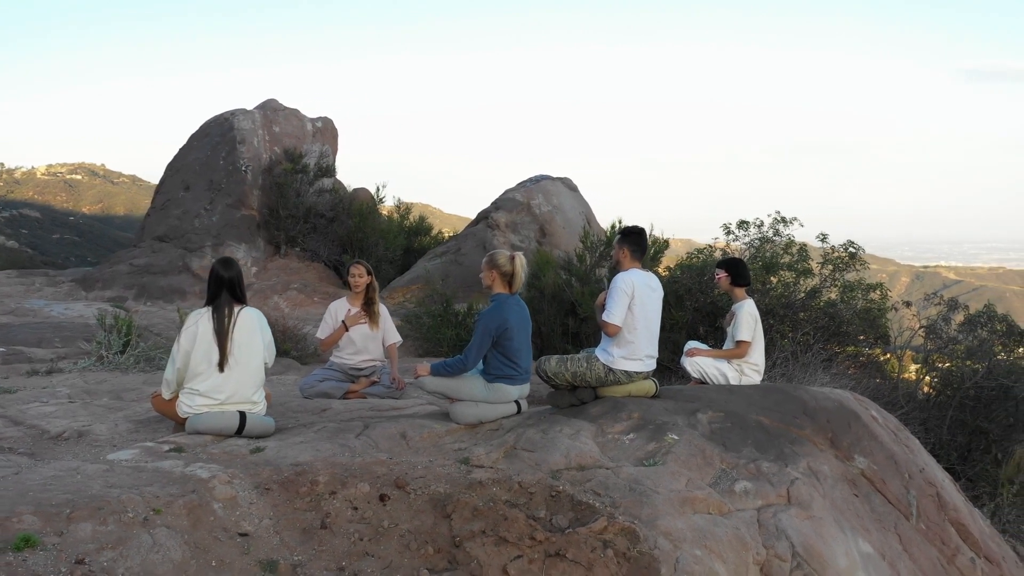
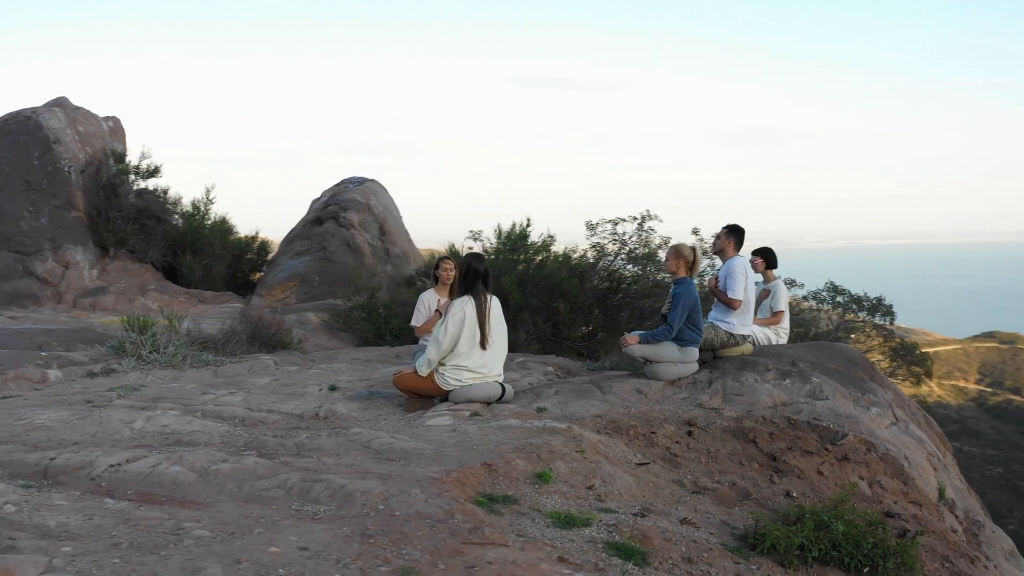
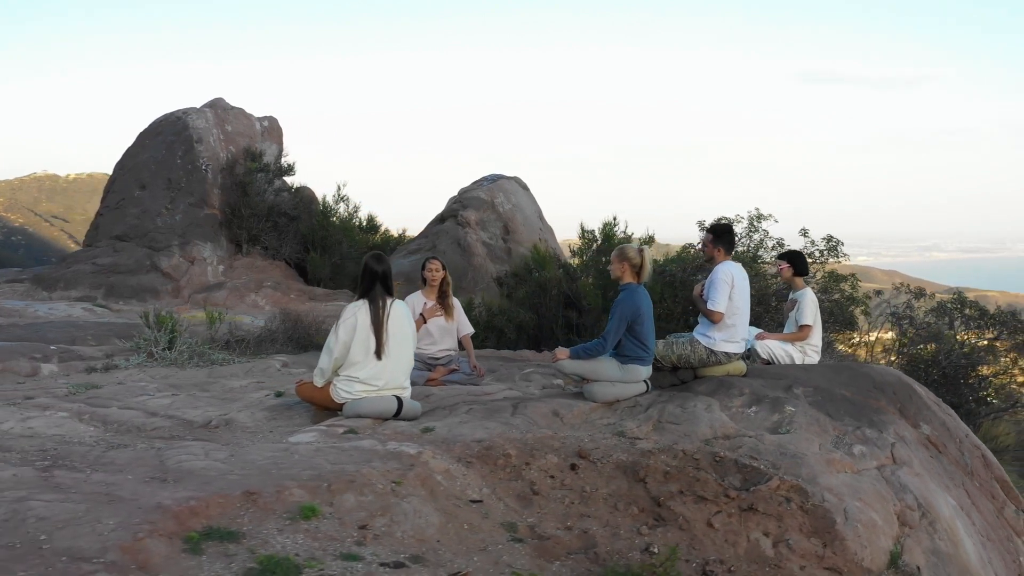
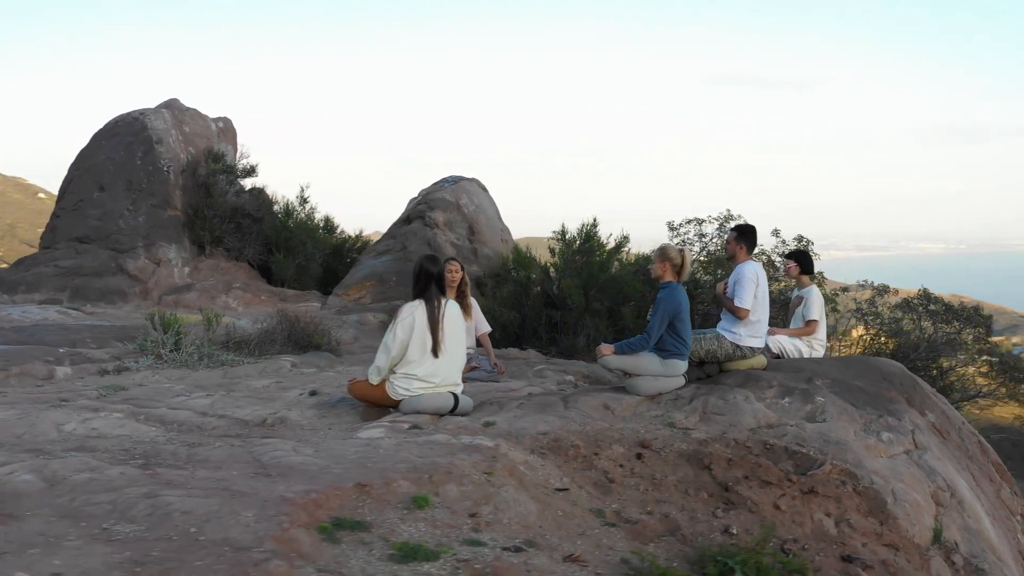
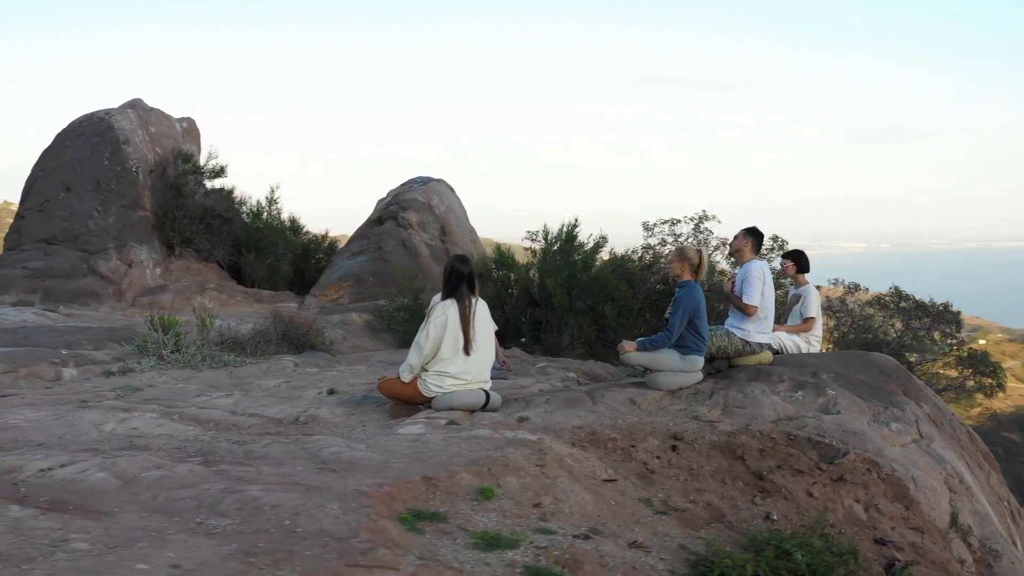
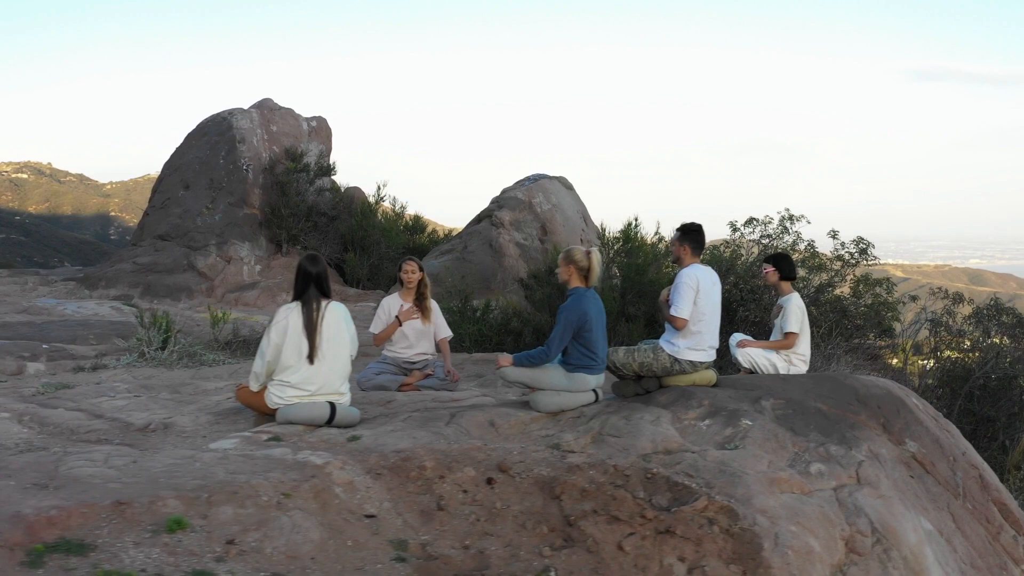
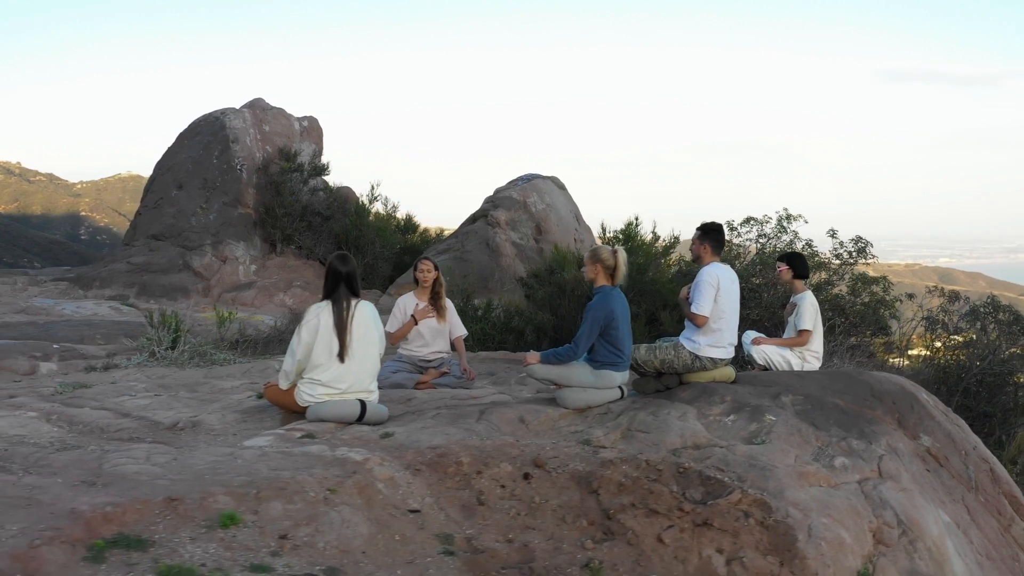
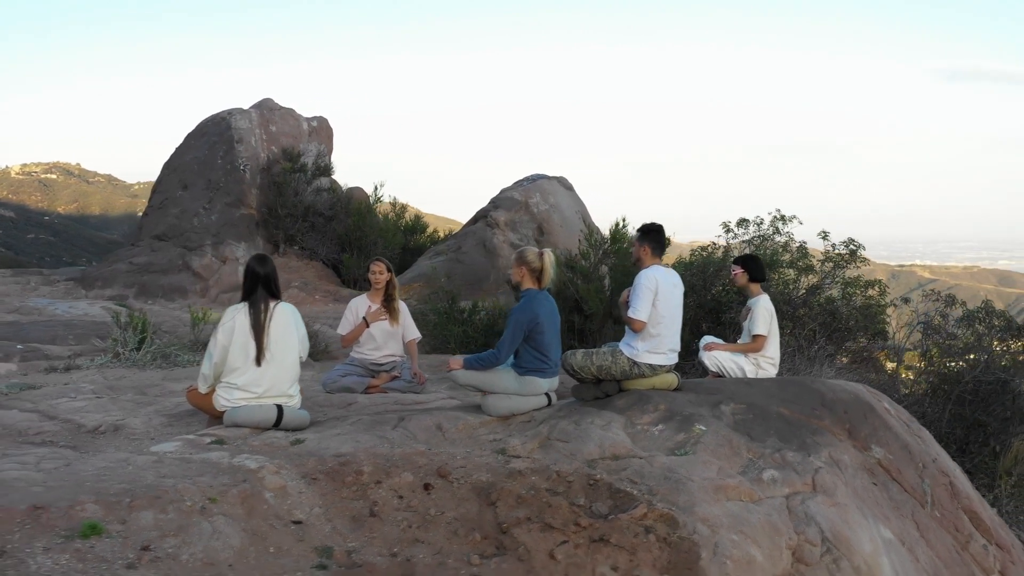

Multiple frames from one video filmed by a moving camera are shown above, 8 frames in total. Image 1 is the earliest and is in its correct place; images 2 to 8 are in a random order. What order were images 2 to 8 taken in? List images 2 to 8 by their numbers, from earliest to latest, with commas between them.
8, 6, 7, 3, 4, 5, 2
